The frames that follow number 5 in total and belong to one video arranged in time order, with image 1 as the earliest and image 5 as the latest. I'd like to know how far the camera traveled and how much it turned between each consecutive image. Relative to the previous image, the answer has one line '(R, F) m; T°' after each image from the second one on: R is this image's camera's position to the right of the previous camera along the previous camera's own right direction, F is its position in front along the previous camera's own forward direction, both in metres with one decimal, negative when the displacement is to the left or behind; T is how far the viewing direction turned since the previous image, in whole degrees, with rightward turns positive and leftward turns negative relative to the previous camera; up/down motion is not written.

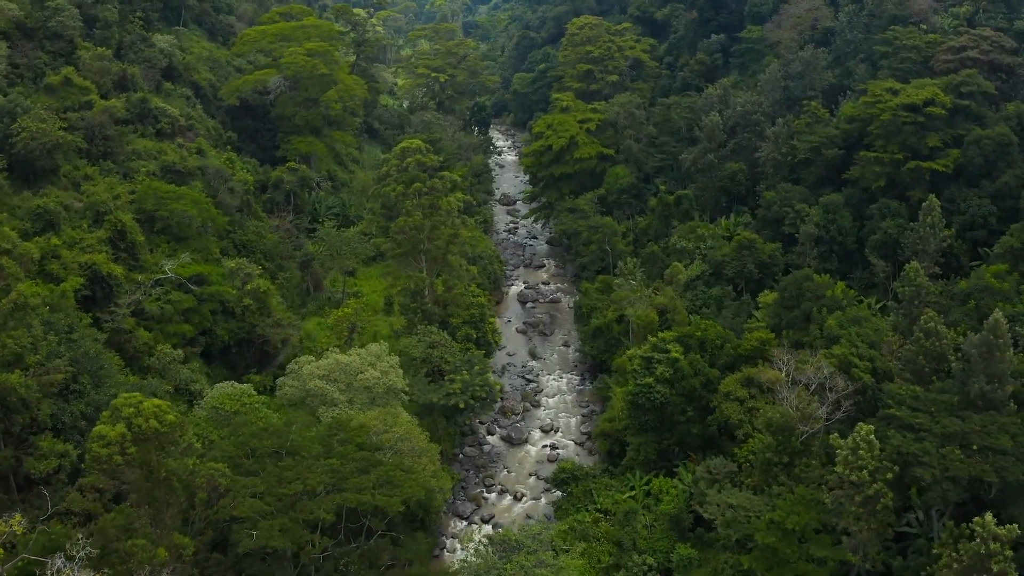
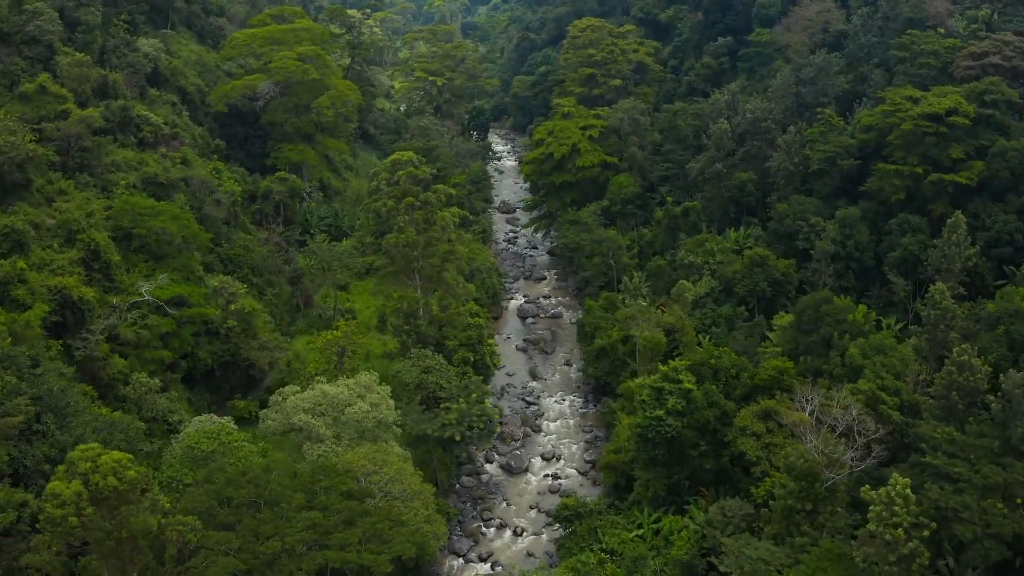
(0.0, +1.4) m; 0°
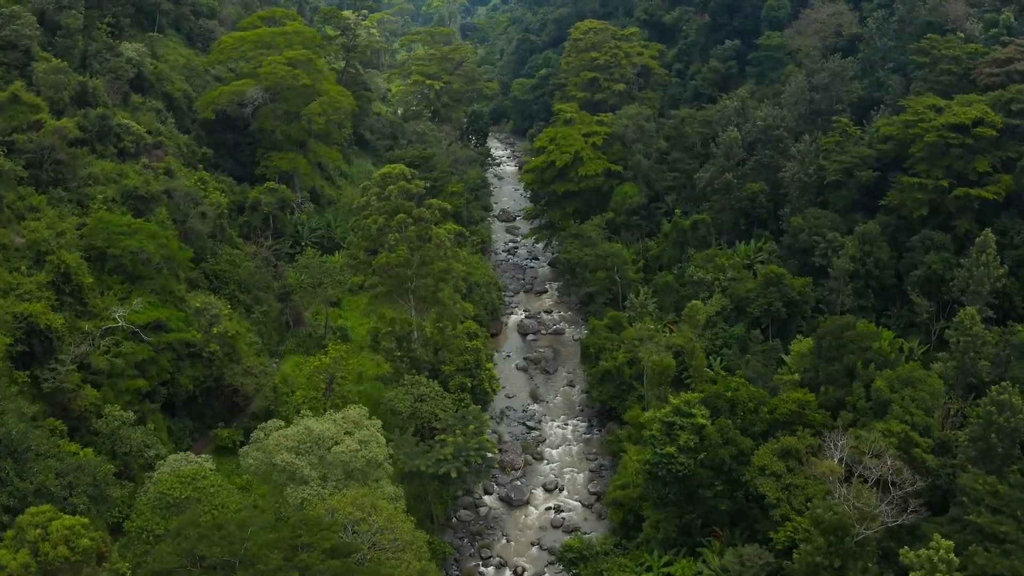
(0.0, +1.4) m; 0°
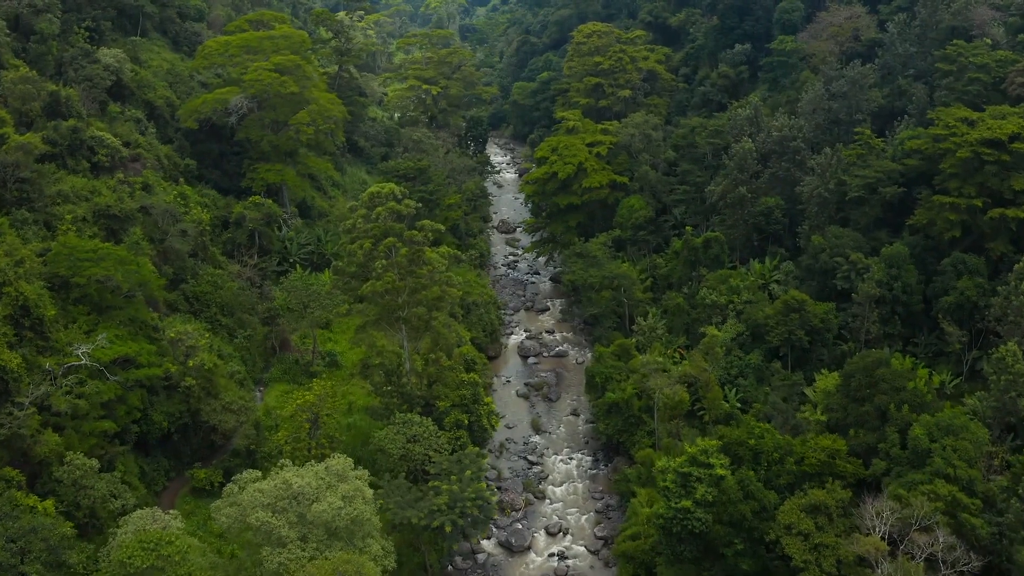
(0.0, +1.7) m; 0°
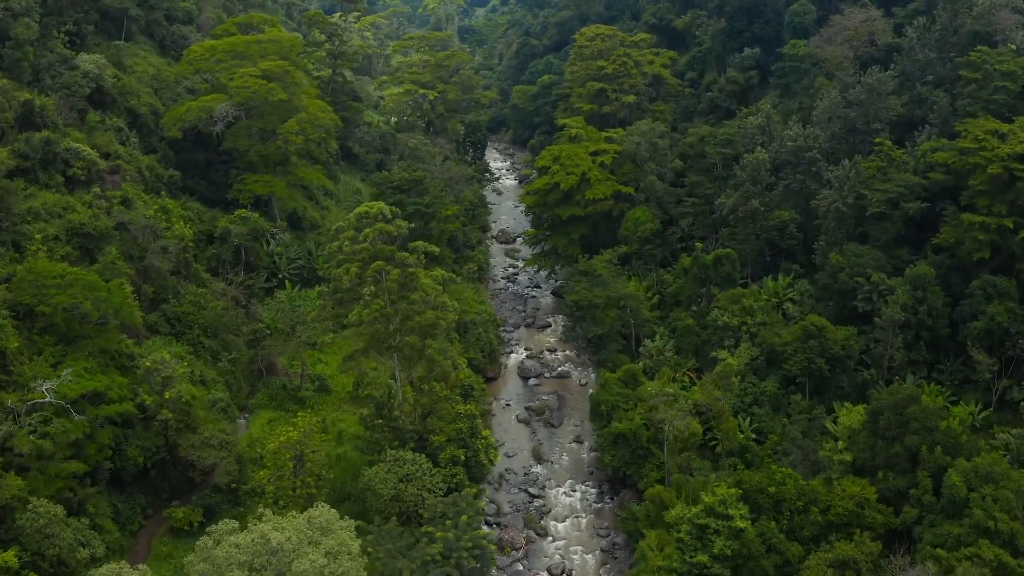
(0.0, +1.4) m; 0°
